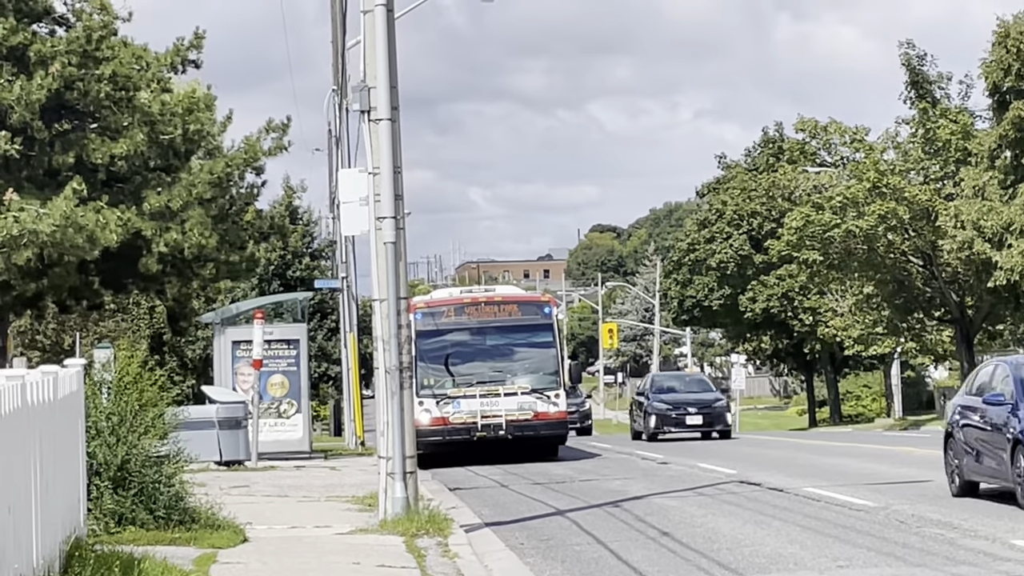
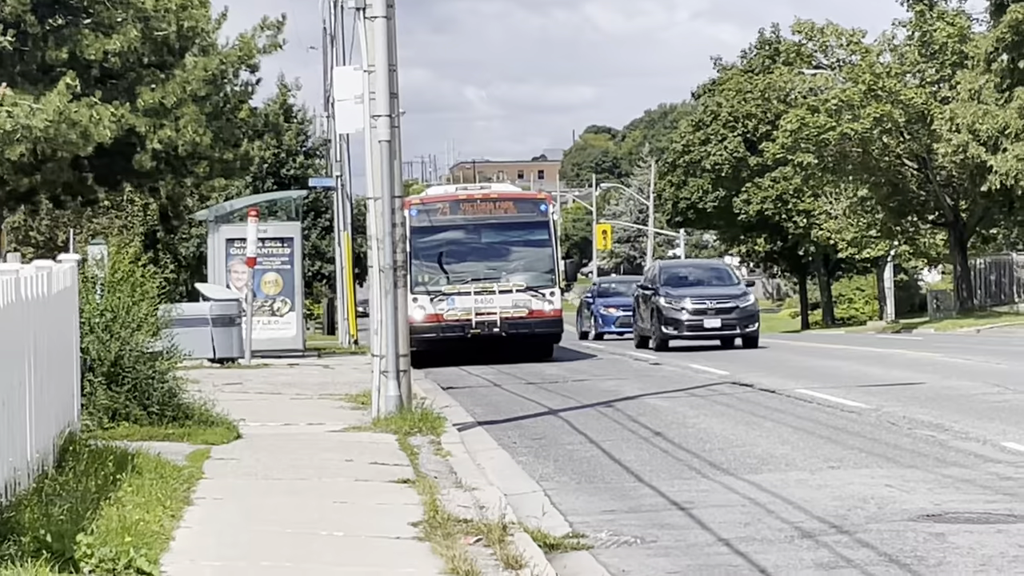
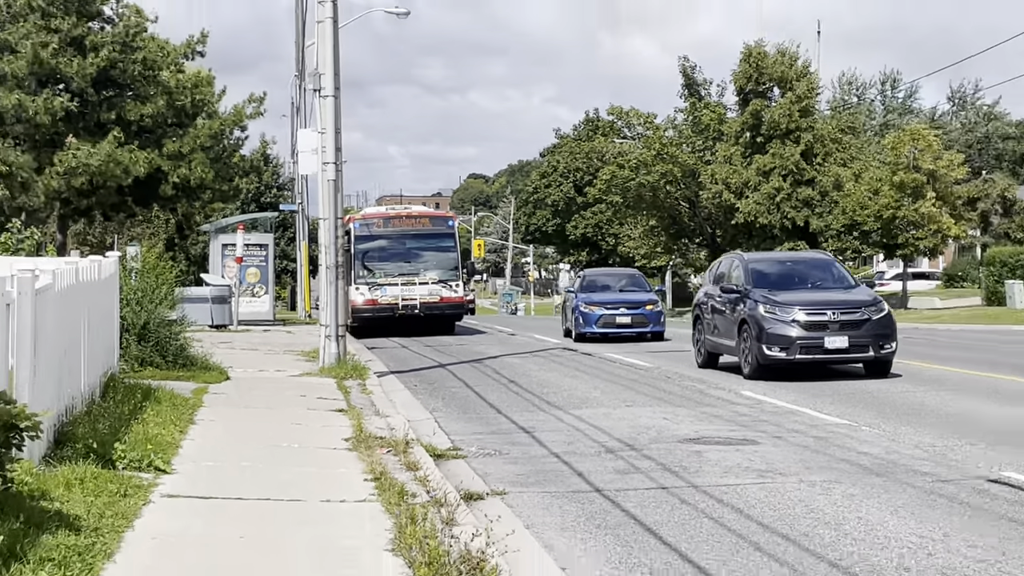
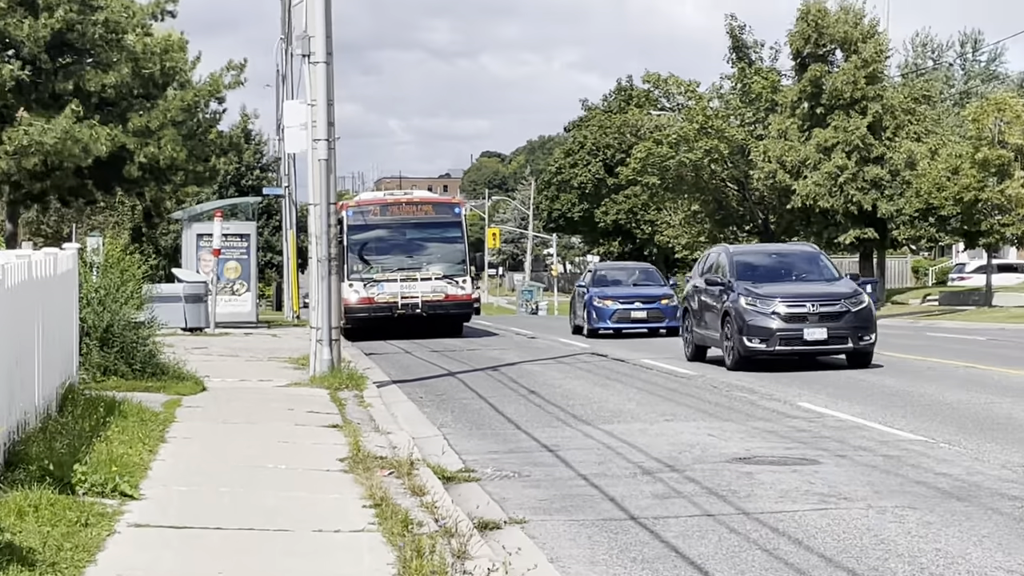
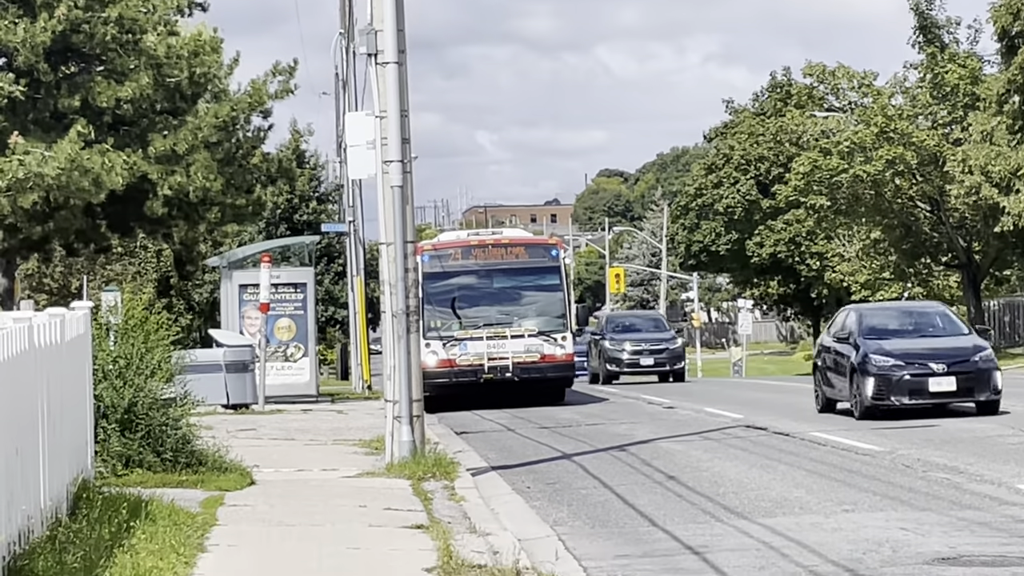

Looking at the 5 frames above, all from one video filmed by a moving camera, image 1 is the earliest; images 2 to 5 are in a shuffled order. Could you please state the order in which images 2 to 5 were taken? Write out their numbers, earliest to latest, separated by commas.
5, 2, 4, 3
